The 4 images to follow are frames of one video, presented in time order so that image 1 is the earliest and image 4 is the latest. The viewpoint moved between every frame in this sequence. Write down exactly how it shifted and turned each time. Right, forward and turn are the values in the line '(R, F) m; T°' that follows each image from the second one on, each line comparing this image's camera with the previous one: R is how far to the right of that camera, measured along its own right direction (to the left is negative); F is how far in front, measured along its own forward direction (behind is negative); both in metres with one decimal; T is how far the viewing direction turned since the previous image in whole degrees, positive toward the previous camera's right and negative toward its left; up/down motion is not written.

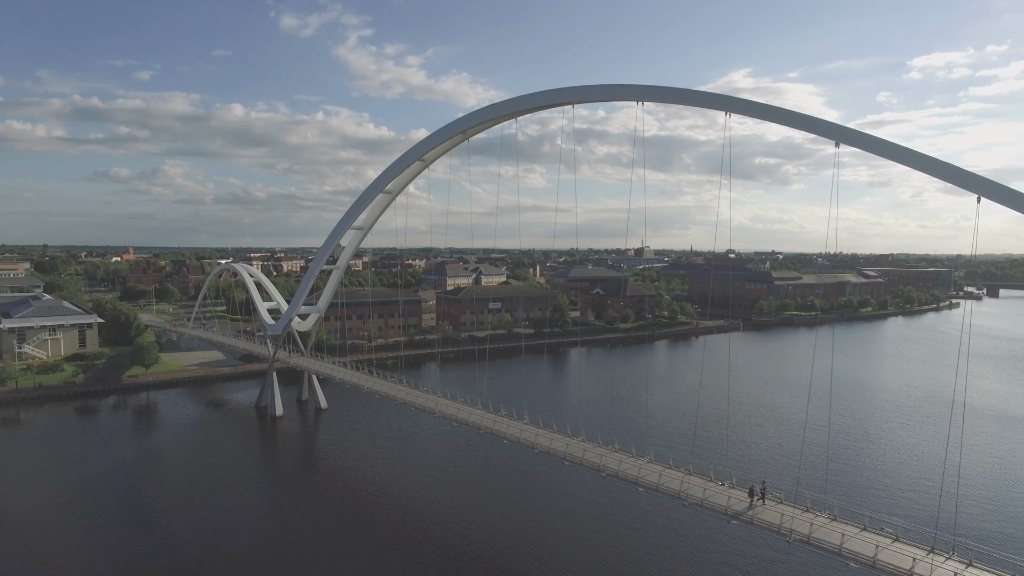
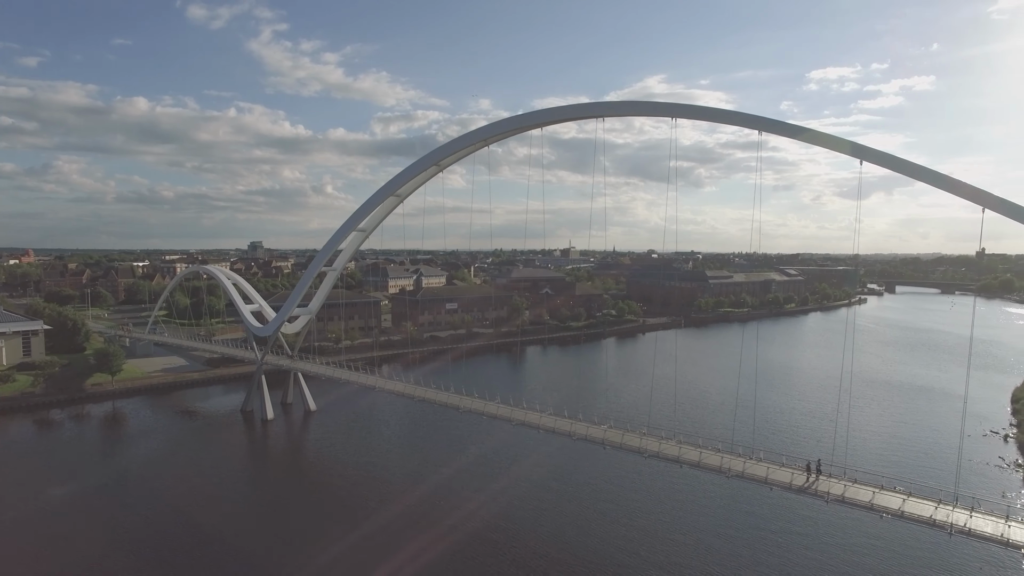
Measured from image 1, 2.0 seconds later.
(-1.0, -0.2) m; +7°
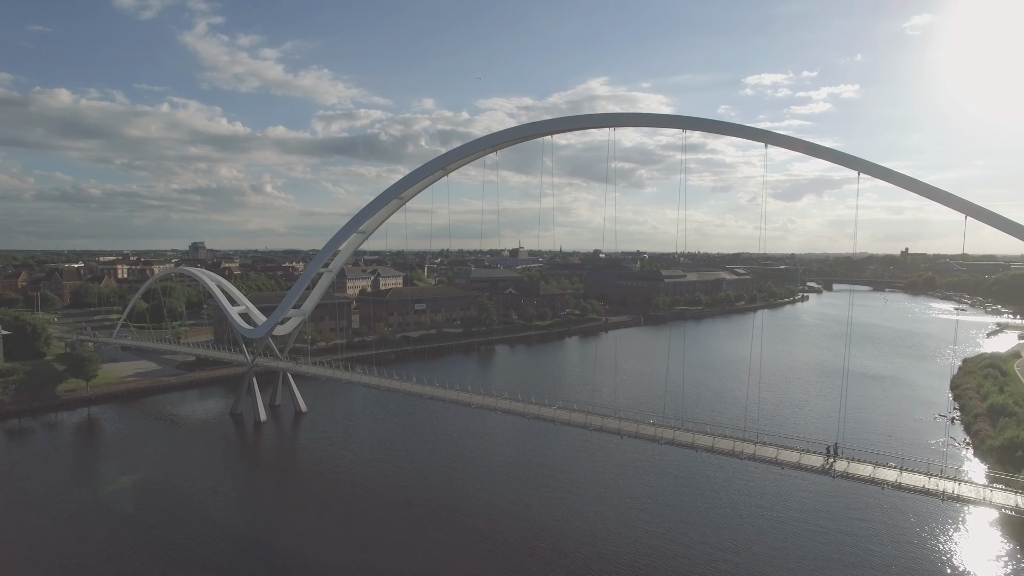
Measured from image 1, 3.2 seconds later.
(-0.6, -0.2) m; +5°
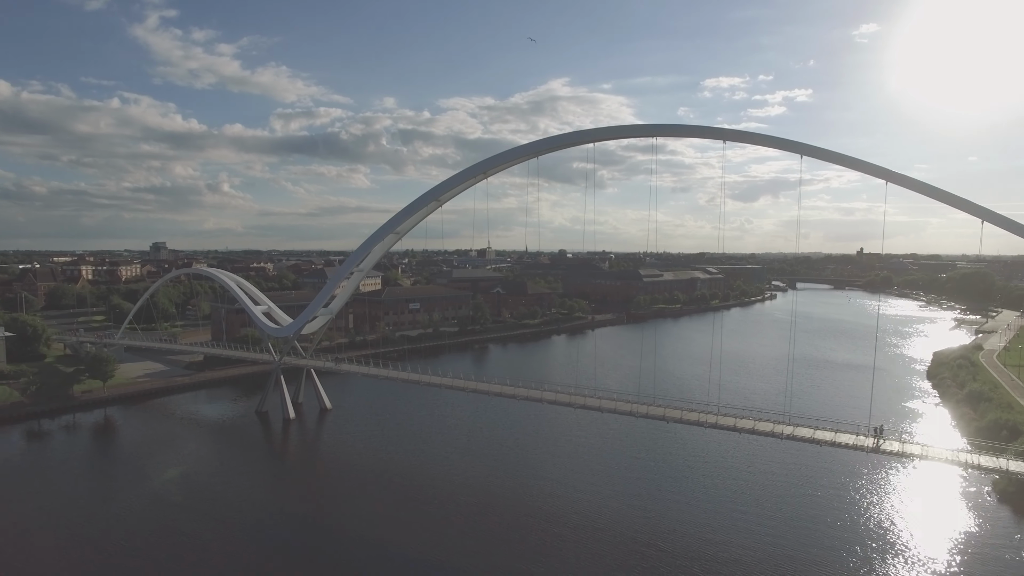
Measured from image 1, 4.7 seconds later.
(-0.8, -0.3) m; +3°
